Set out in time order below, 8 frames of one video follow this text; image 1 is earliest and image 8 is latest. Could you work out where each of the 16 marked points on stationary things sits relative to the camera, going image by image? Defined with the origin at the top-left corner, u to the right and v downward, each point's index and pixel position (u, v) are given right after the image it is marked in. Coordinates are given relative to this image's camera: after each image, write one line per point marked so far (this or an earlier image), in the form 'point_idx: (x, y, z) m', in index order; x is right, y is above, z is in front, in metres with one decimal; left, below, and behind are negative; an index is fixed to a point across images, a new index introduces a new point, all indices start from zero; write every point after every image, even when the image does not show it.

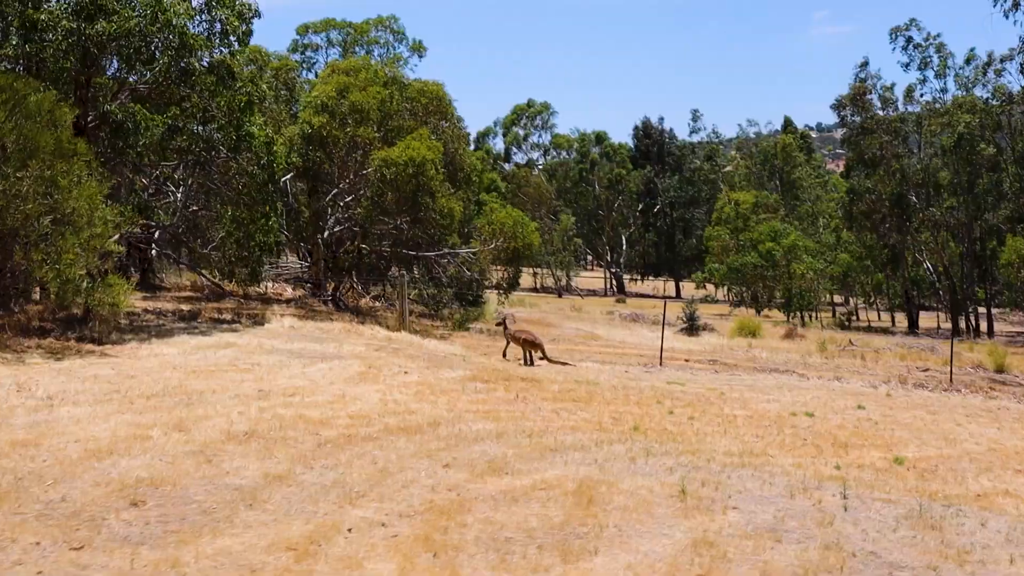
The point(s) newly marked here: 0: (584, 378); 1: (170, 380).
0: (+1.0, -1.3, +16.7) m
1: (-3.6, -1.0, +12.1) m
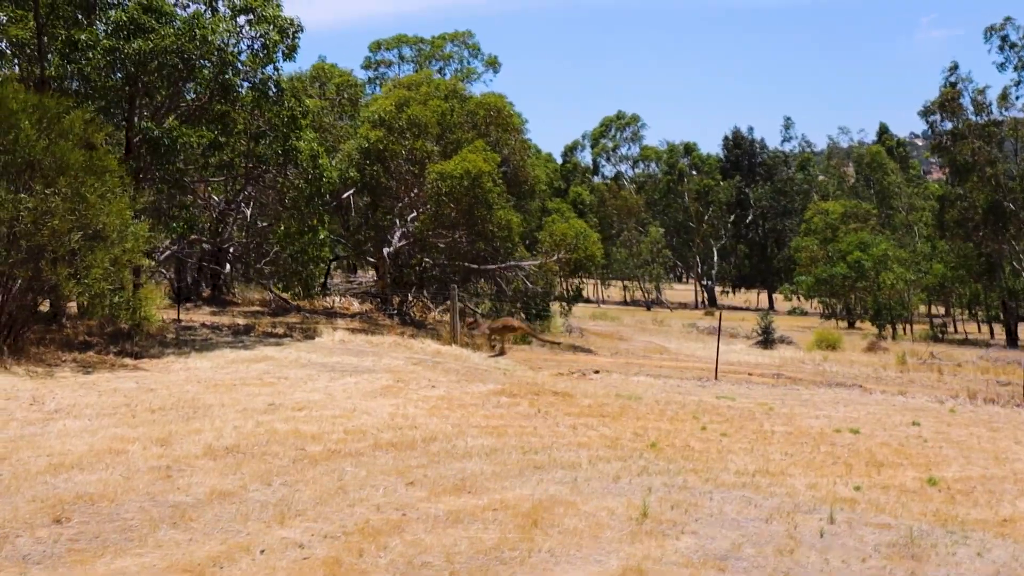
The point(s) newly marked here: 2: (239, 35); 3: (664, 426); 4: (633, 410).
0: (+1.6, -1.5, +16.2) m
1: (-3.4, -1.1, +12.0) m
2: (-4.0, +3.8, +17.2) m
3: (+1.7, -1.5, +12.7) m
4: (+1.5, -1.5, +14.0) m
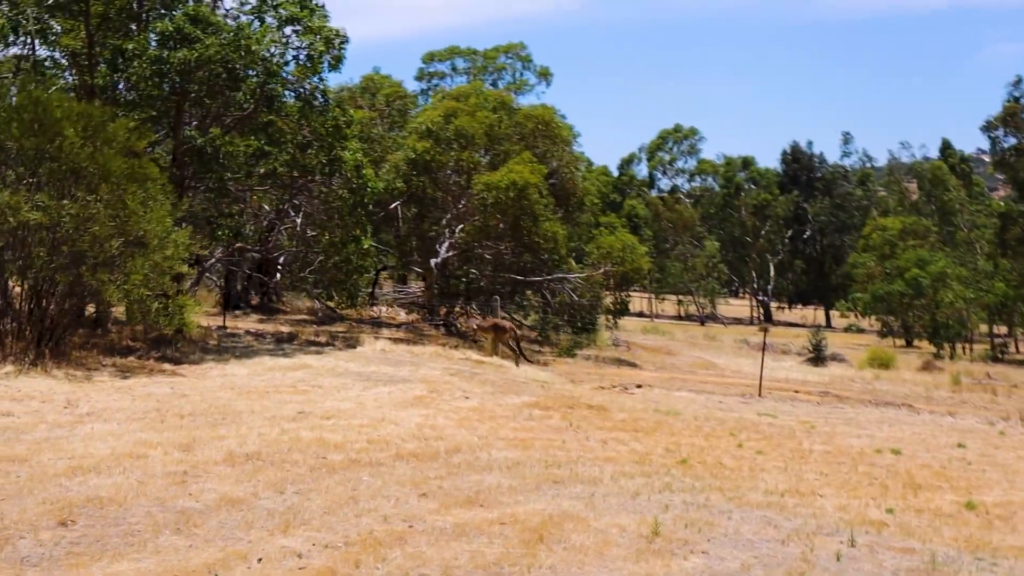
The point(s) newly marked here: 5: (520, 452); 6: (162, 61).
0: (+2.1, -1.7, +16.0) m
1: (-3.1, -1.2, +12.1) m
2: (-3.4, +3.7, +17.3) m
3: (+2.0, -1.7, +12.5) m
4: (+1.9, -1.7, +13.8) m
5: (+0.1, -1.4, +9.9) m
6: (-4.7, +3.1, +15.6) m
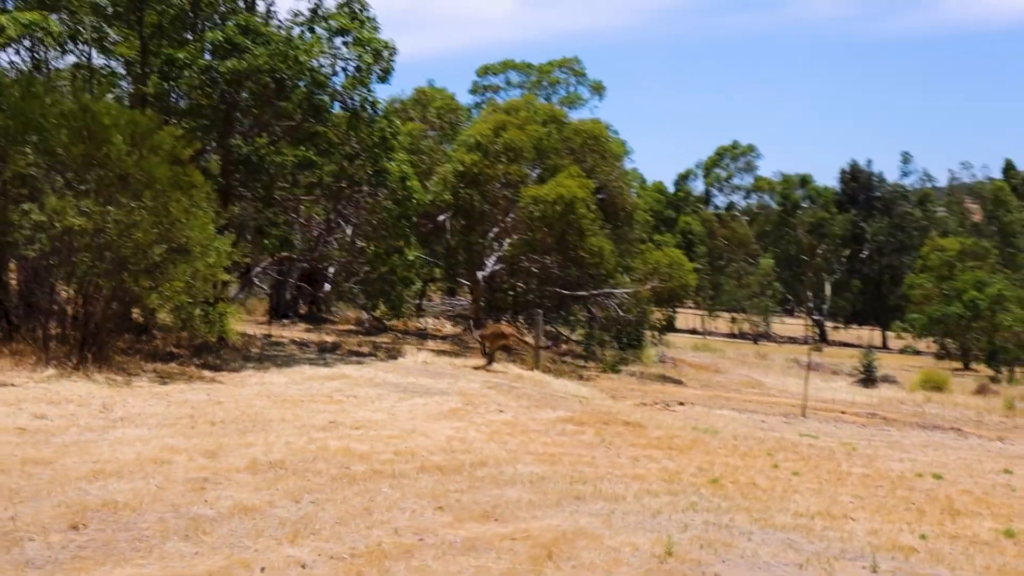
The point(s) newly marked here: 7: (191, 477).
0: (+2.7, -1.9, +15.8) m
1: (-2.7, -1.3, +12.2) m
2: (-2.7, +3.5, +17.4) m
3: (+2.4, -1.9, +12.3) m
4: (+2.3, -1.9, +13.6) m
5: (+0.3, -1.5, +9.8) m
6: (-4.1, +3.0, +15.7) m
7: (-2.2, -1.3, +7.9) m
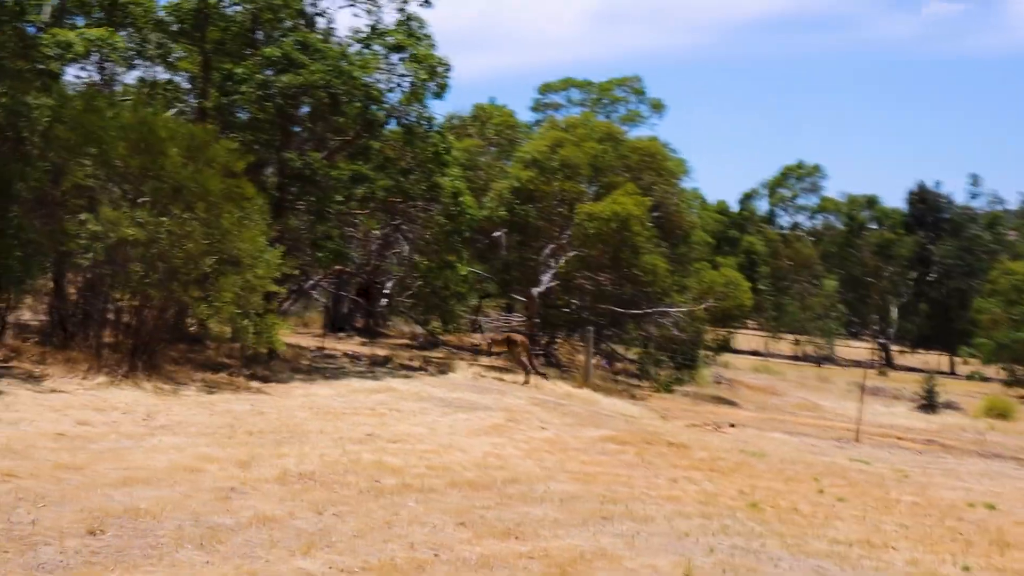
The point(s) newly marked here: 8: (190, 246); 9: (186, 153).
0: (+3.3, -2.2, +15.5) m
1: (-2.3, -1.4, +12.2) m
2: (-1.9, +3.3, +17.5) m
3: (+2.8, -2.1, +12.1) m
4: (+2.8, -2.1, +13.4) m
5: (+0.6, -1.7, +9.7) m
6: (-3.4, +2.8, +15.9) m
7: (-2.0, -1.4, +7.9) m
8: (-3.8, +0.5, +13.5) m
9: (-4.0, +1.7, +14.0) m
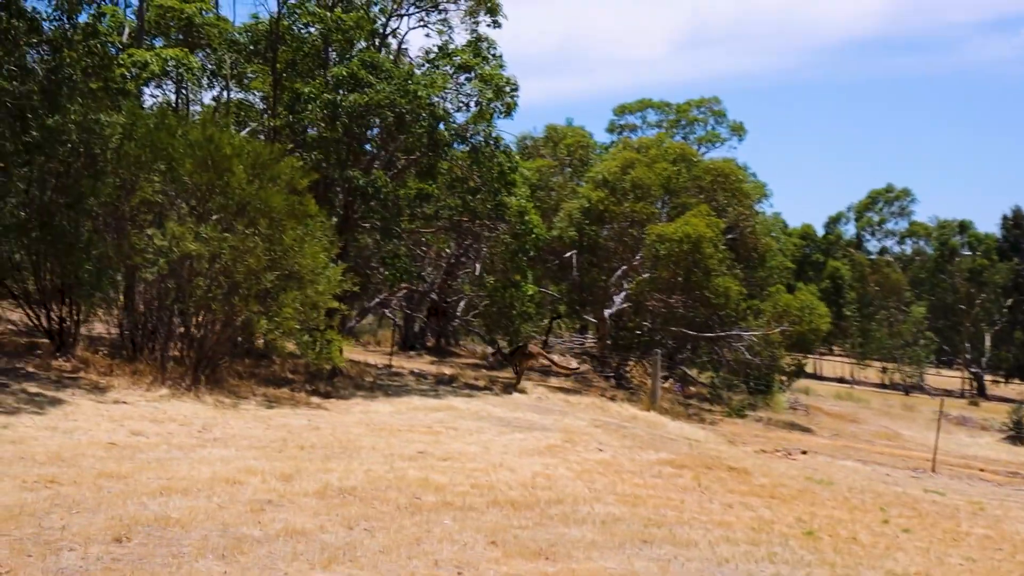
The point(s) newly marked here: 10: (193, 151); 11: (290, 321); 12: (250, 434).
0: (+4.1, -2.5, +15.1) m
1: (-1.7, -1.6, +12.2) m
2: (-0.9, +3.0, +17.6) m
3: (+3.3, -2.3, +11.7) m
4: (+3.4, -2.3, +13.0) m
5: (+0.9, -1.8, +9.5) m
6: (-2.5, +2.6, +16.1) m
7: (-1.8, -1.5, +7.9) m
8: (-3.1, +0.3, +13.7) m
9: (-3.3, +1.5, +14.2) m
10: (-3.8, +1.7, +13.7) m
11: (-2.7, -0.4, +14.1) m
12: (-2.6, -1.5, +11.4) m
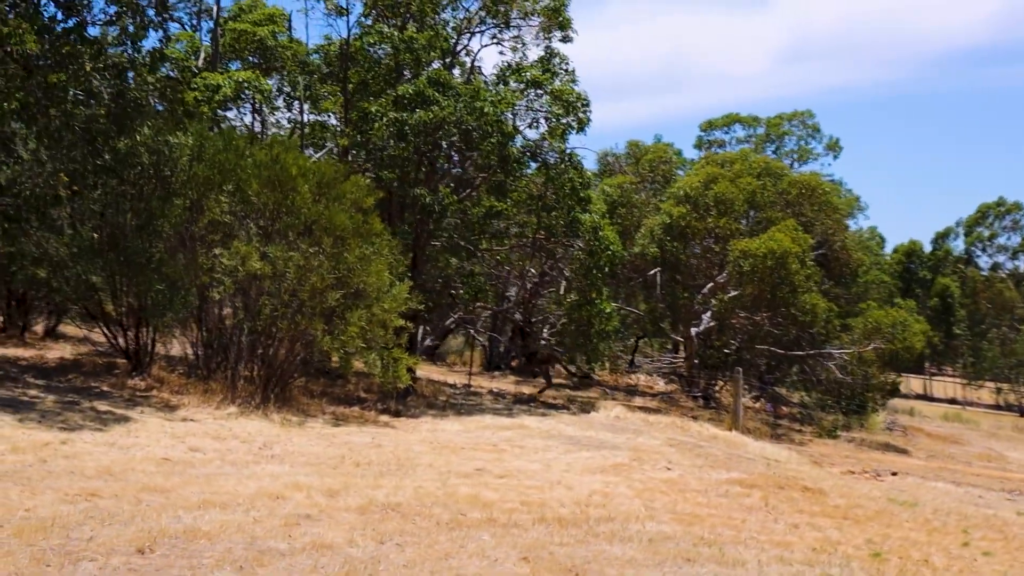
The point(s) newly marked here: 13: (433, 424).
0: (+5.0, -2.7, +14.5) m
1: (-1.1, -1.7, +12.2) m
2: (+0.2, +2.7, +17.5) m
3: (+3.9, -2.4, +11.2) m
4: (+4.1, -2.5, +12.5) m
5: (+1.4, -1.9, +9.2) m
6: (-1.6, +2.3, +16.2) m
7: (-1.5, -1.6, +7.9) m
8: (-2.3, +0.1, +13.8) m
9: (-2.5, +1.2, +14.3) m
10: (-3.1, +1.4, +13.9) m
11: (-1.9, -0.6, +14.1) m
12: (-2.0, -1.6, +11.4) m
13: (-1.0, -1.8, +15.0) m
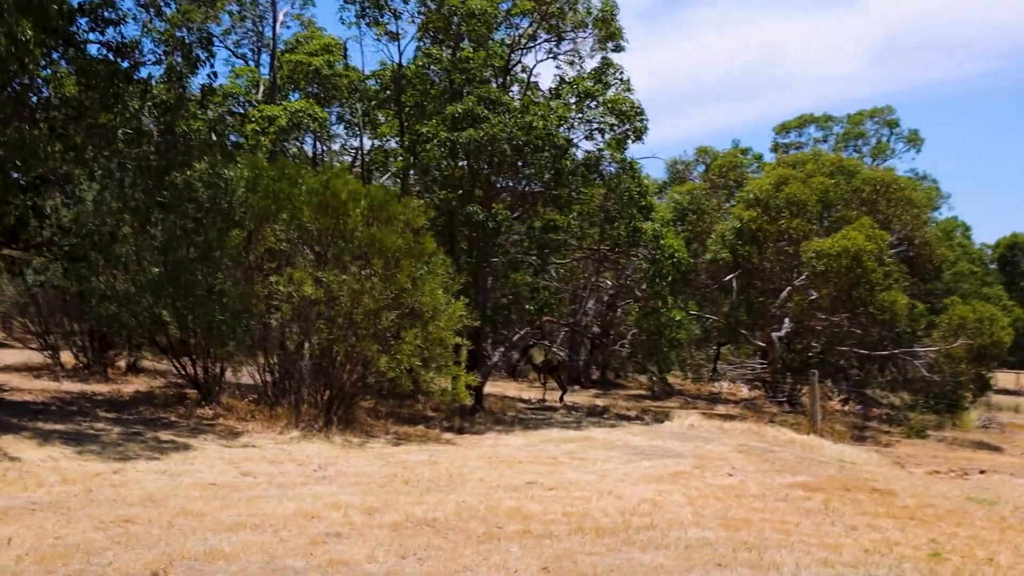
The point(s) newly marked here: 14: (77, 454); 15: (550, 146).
0: (+5.8, -2.5, +13.9) m
1: (-0.5, -1.9, +12.2) m
2: (+1.0, +2.6, +17.5) m
3: (+4.4, -2.3, +10.7) m
4: (+4.8, -2.4, +12.0) m
5: (+1.7, -1.9, +9.0) m
6: (-0.8, +2.1, +16.3) m
7: (-1.3, -1.7, +8.0) m
8: (-1.7, -0.2, +13.9) m
9: (-1.8, +1.0, +14.5) m
10: (-2.5, +1.1, +14.1) m
11: (-1.2, -0.9, +14.2) m
12: (-1.5, -1.8, +11.5) m
13: (-0.2, -2.0, +14.9) m
14: (-4.0, -1.5, +10.6) m
15: (+0.6, +2.1, +16.7) m
